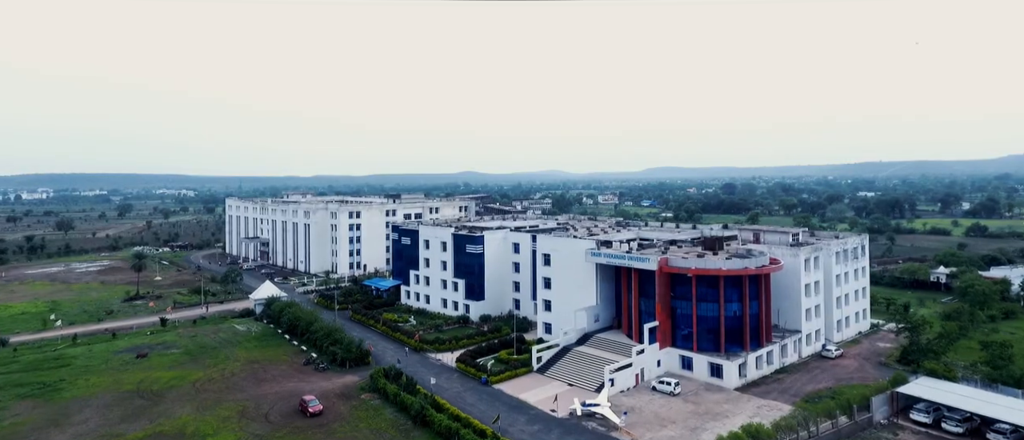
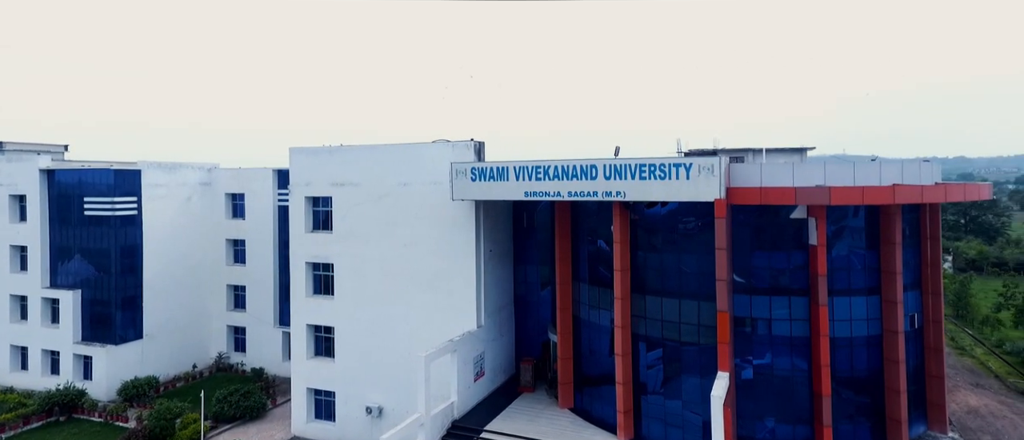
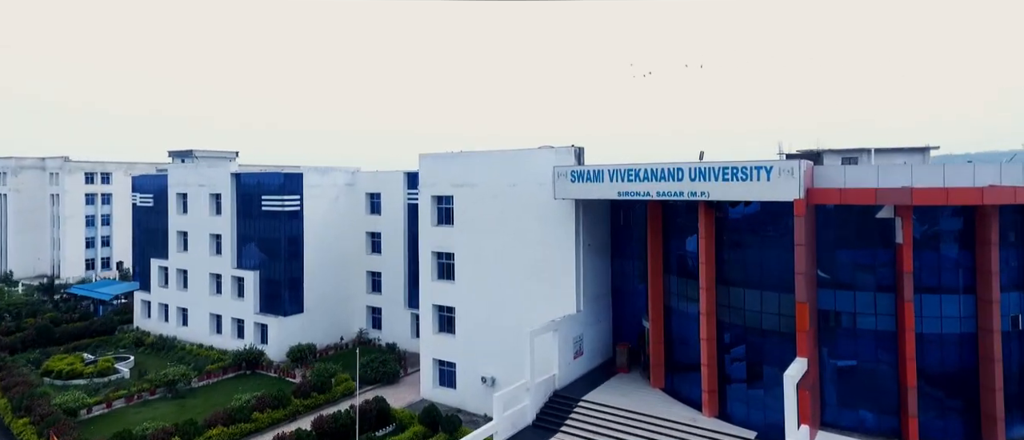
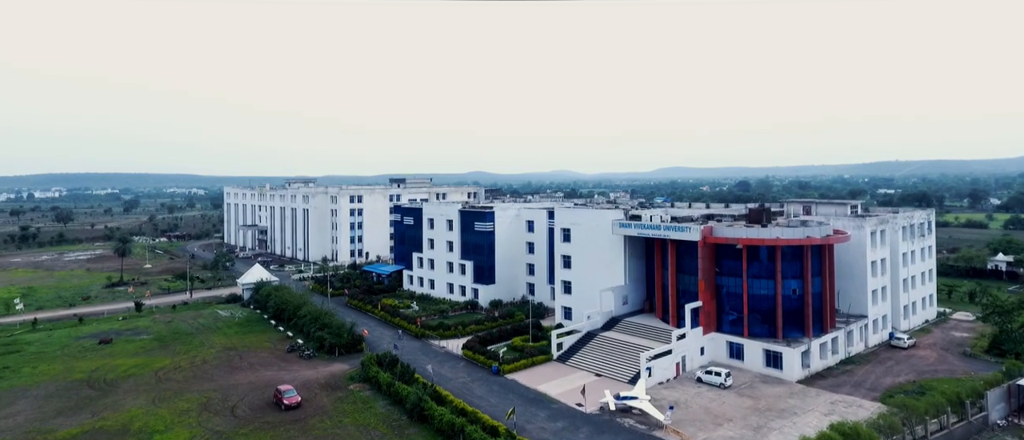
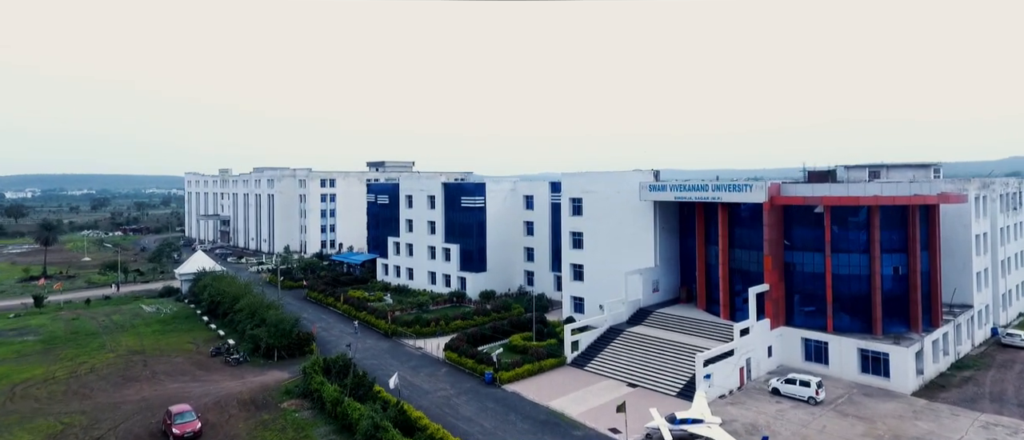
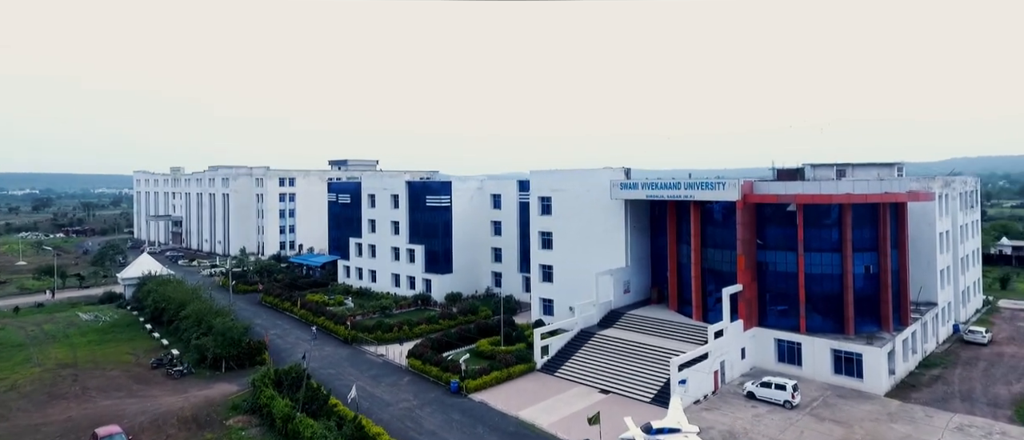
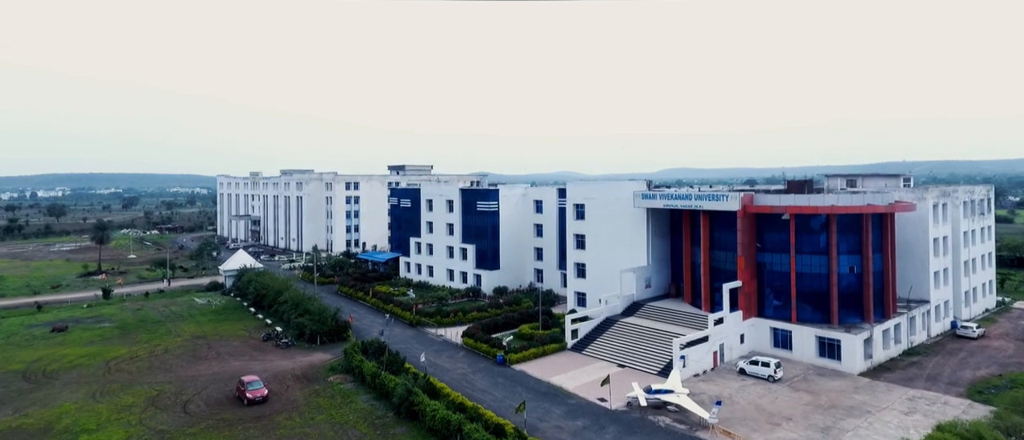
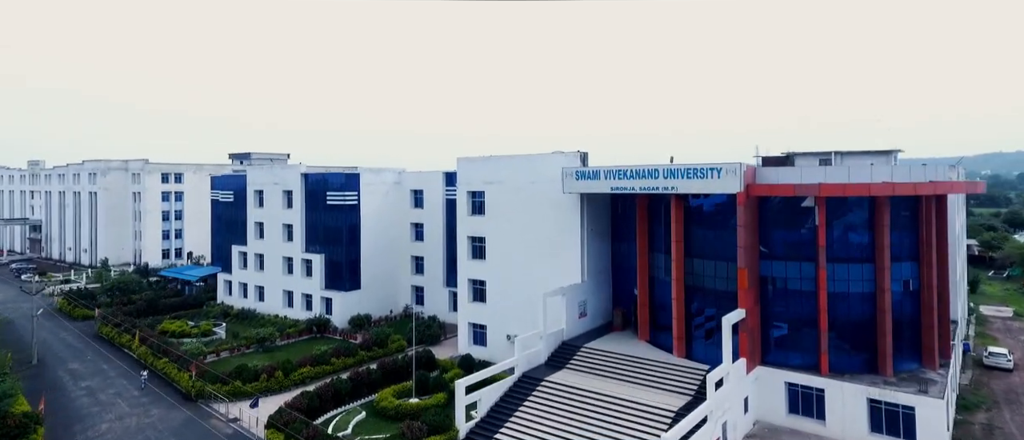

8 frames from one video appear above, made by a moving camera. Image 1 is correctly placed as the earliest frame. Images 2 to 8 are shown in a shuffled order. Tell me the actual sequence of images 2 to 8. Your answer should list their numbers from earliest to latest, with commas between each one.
4, 7, 5, 6, 8, 3, 2
